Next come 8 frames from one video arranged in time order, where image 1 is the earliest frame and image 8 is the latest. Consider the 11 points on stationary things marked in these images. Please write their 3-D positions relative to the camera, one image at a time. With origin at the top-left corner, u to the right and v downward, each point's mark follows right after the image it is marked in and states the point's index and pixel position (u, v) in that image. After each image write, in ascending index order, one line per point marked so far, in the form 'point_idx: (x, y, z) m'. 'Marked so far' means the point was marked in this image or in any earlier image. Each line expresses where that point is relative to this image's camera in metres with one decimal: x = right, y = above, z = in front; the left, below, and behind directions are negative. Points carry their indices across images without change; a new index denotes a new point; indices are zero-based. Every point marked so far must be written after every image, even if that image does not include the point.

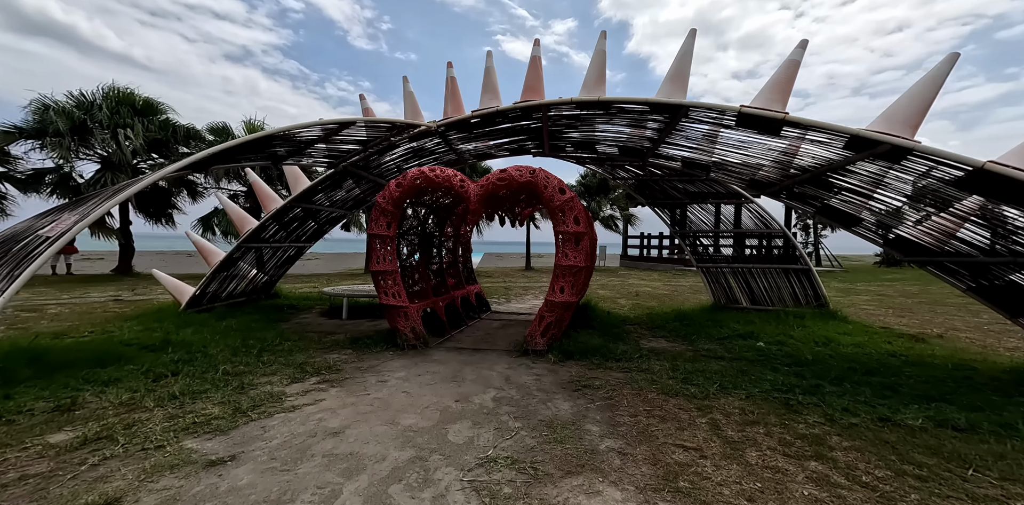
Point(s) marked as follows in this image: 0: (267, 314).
0: (-4.4, -1.1, +6.6) m
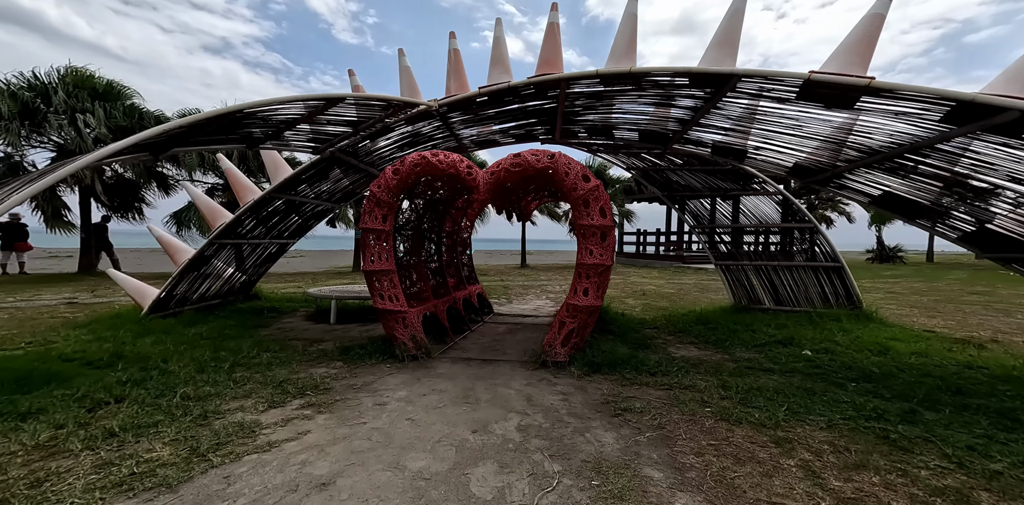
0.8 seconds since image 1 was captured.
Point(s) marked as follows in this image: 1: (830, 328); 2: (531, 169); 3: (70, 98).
0: (-4.3, -1.1, +5.9) m
1: (+4.4, -1.1, +5.2) m
2: (+0.2, +1.0, +4.4) m
3: (-10.5, +3.7, +8.8) m
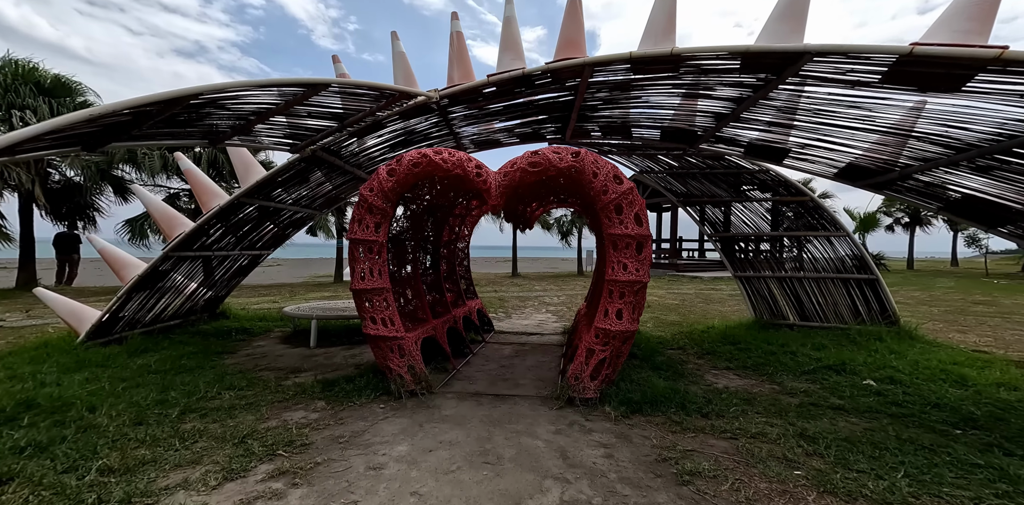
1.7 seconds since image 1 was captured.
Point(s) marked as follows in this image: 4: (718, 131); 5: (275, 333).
0: (-4.1, -1.3, +5.0) m
1: (+4.5, -1.2, +4.6) m
2: (+0.4, +0.9, +3.7) m
3: (-10.5, +3.4, +7.8) m
4: (+2.5, +1.5, +4.5) m
5: (-3.9, -1.3, +6.1) m
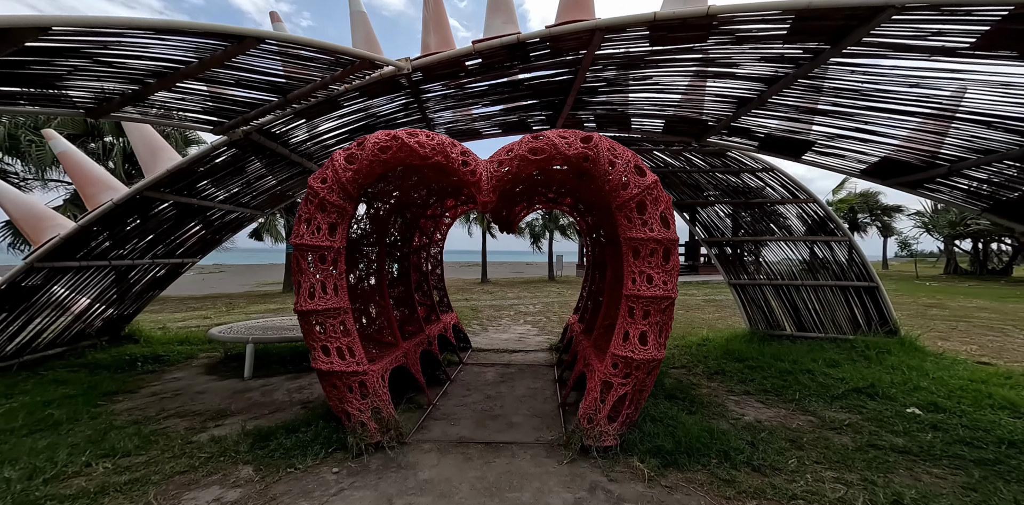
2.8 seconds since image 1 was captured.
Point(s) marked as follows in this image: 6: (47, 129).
0: (-4.3, -1.3, +3.8) m
1: (+4.4, -1.3, +4.3) m
2: (+0.4, +0.8, +3.0) m
3: (-10.9, +3.3, +6.0) m
4: (+2.4, +1.4, +4.0) m
5: (-4.1, -1.4, +4.9) m
6: (-5.4, +1.5, +4.5) m
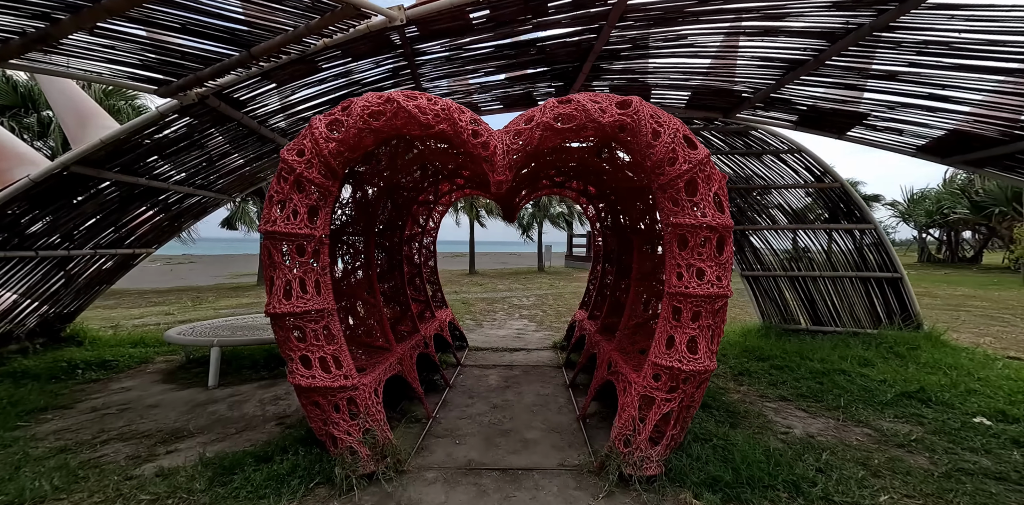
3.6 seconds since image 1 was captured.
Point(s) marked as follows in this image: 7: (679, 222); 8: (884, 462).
0: (-4.2, -1.2, +3.2) m
1: (+4.5, -1.2, +4.0) m
2: (+0.5, +0.8, +2.5) m
3: (-10.9, +3.5, +4.9) m
4: (+2.5, +1.5, +3.5) m
5: (-4.0, -1.3, +4.2) m
6: (-5.3, +1.6, +3.7) m
7: (+1.1, +0.2, +2.4) m
8: (+2.4, -1.3, +2.4) m
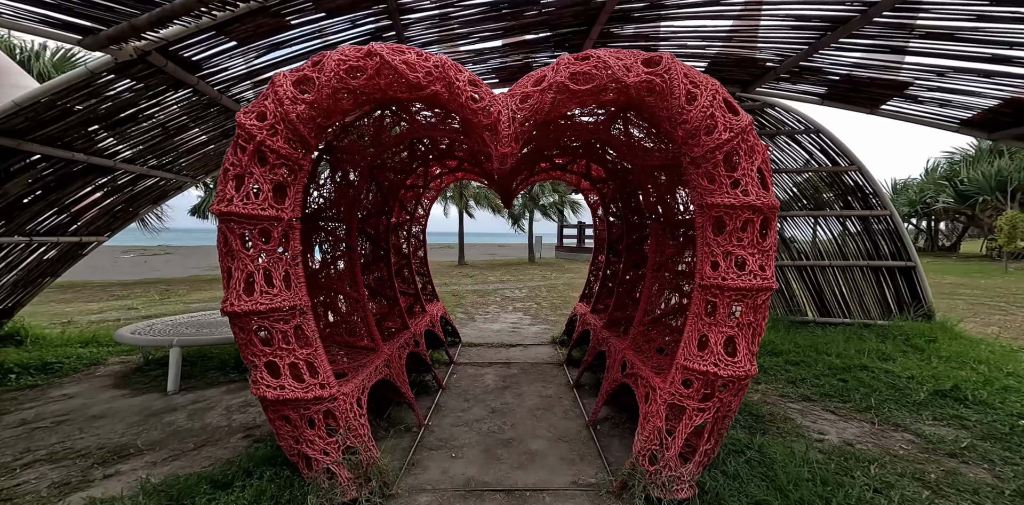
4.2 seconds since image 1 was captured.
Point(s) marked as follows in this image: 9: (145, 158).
0: (-4.2, -1.2, +2.7) m
1: (+4.5, -1.1, +3.7) m
2: (+0.6, +0.9, +2.1) m
3: (-10.9, +3.6, +4.1) m
4: (+2.5, +1.6, +3.2) m
5: (-4.1, -1.2, +3.7) m
6: (-5.3, +1.7, +3.1) m
7: (+1.1, +0.3, +2.0) m
8: (+2.4, -1.3, +2.1) m
9: (-3.6, +1.0, +3.7) m
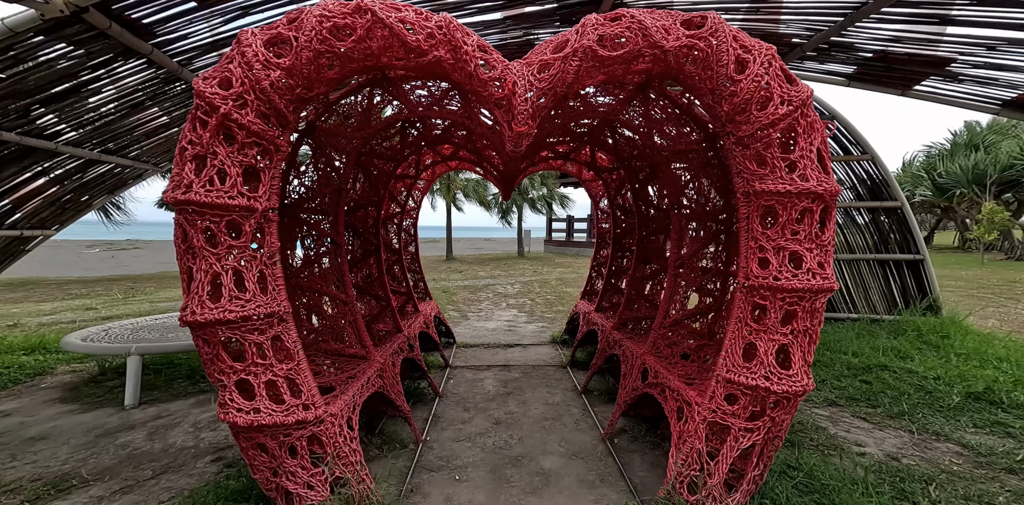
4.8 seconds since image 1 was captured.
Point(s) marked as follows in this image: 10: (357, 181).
0: (-4.1, -1.1, +2.2) m
1: (+4.5, -1.0, +3.6) m
2: (+0.6, +0.9, +1.8) m
3: (-10.9, +3.6, +3.4) m
4: (+2.5, +1.6, +2.9) m
5: (-4.0, -1.2, +3.3) m
6: (-5.3, +1.7, +2.6) m
7: (+1.2, +0.3, +1.7) m
8: (+2.5, -1.2, +1.9) m
9: (-3.6, +1.0, +3.2) m
10: (-1.4, +0.6, +3.4) m
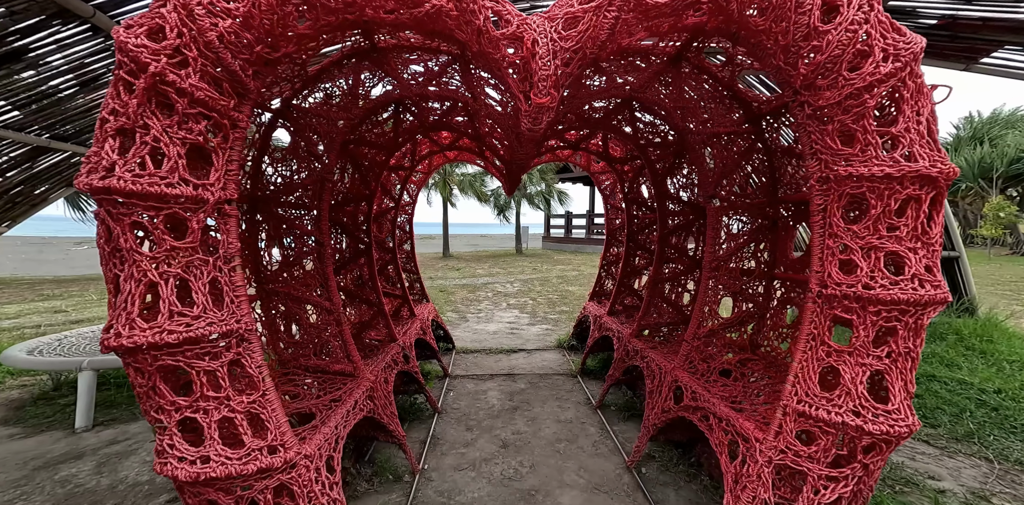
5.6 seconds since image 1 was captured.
0: (-4.0, -1.2, +1.8) m
1: (+4.6, -1.0, +3.3) m
2: (+0.7, +0.9, +1.4) m
3: (-10.8, +3.6, +2.8) m
4: (+2.6, +1.6, +2.5) m
5: (-4.0, -1.2, +2.9) m
6: (-5.2, +1.7, +2.2) m
7: (+1.3, +0.3, +1.4) m
8: (+2.6, -1.2, +1.5) m
9: (-3.5, +1.0, +2.8) m
10: (-1.3, +0.6, +2.9) m
